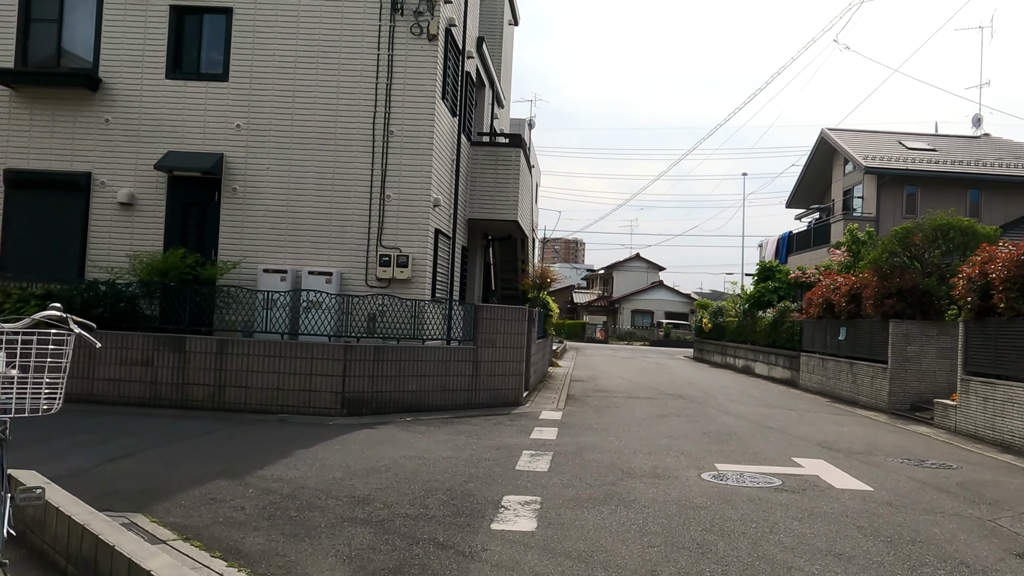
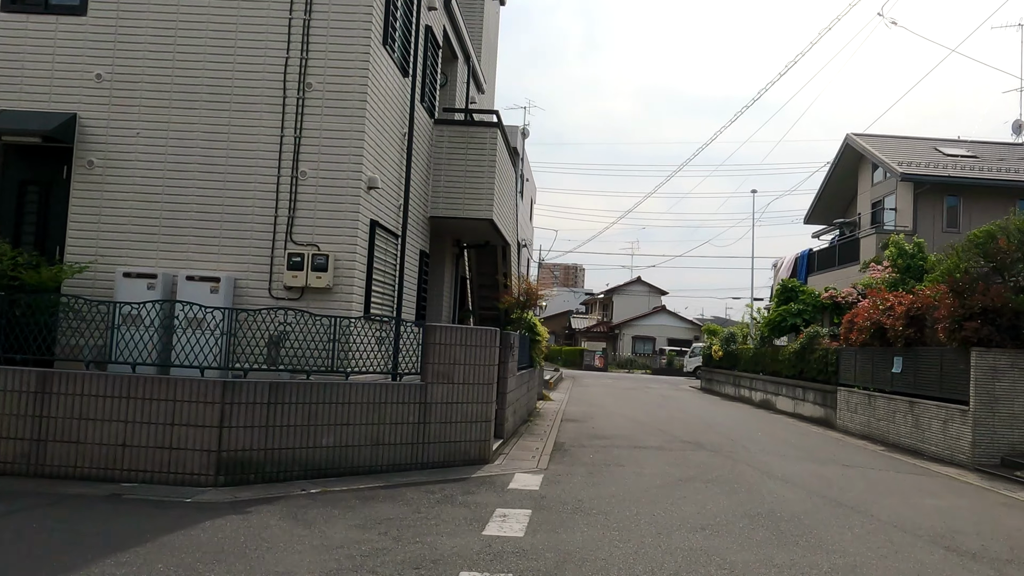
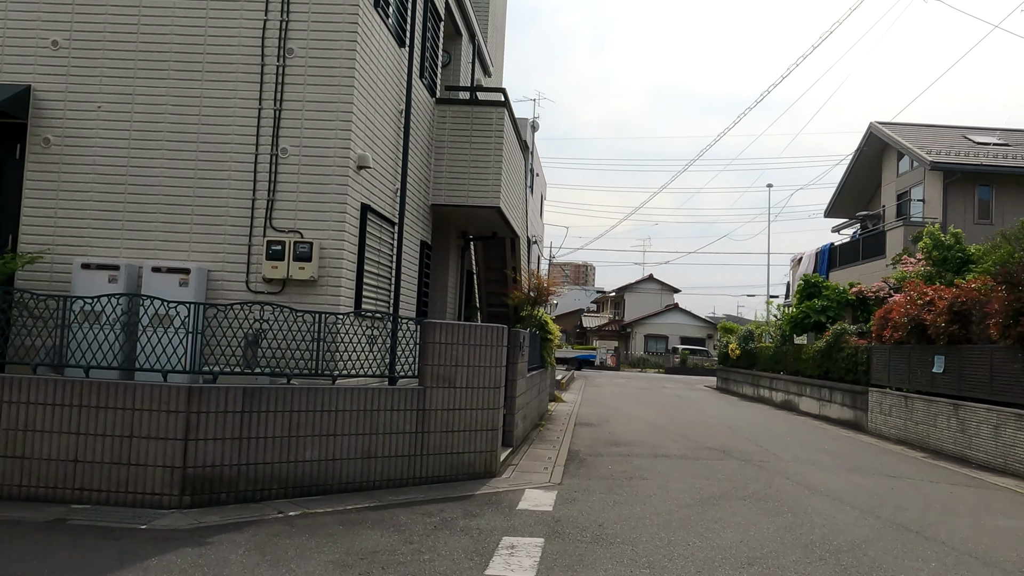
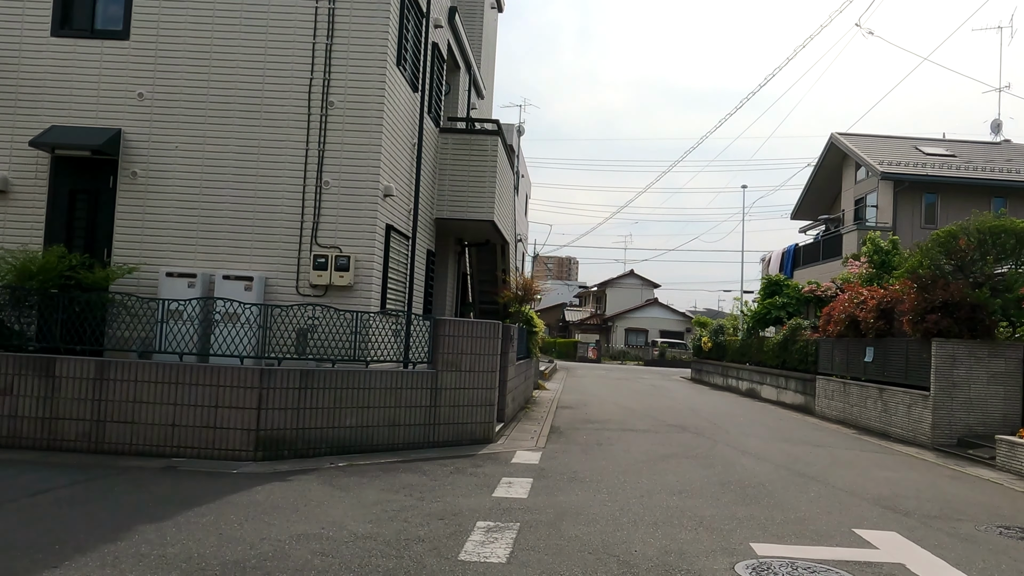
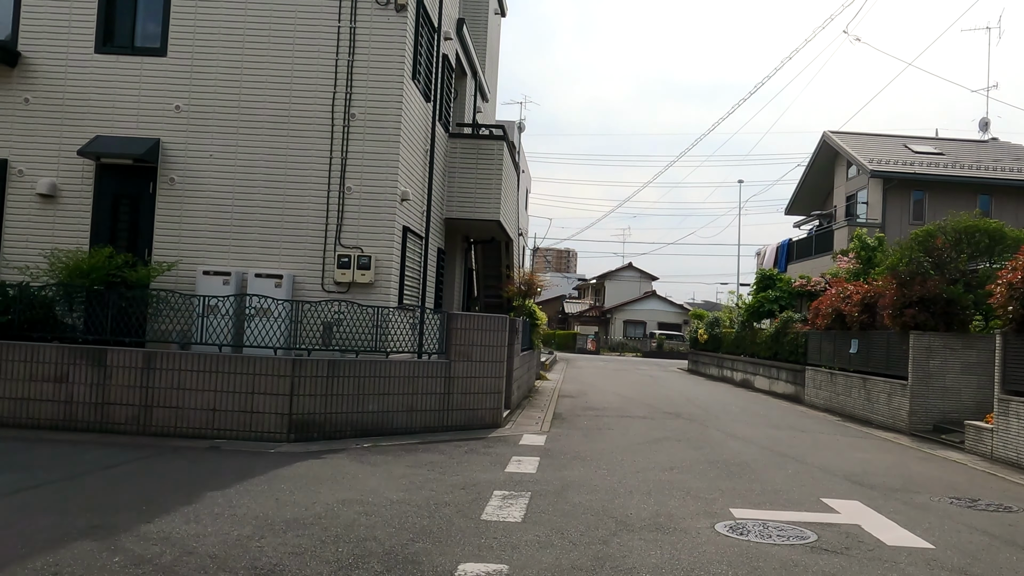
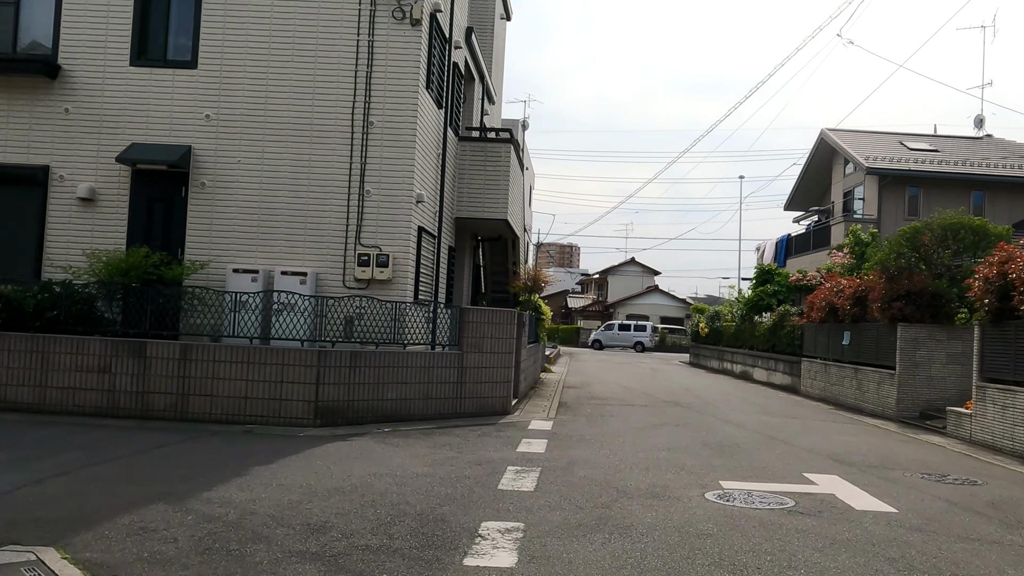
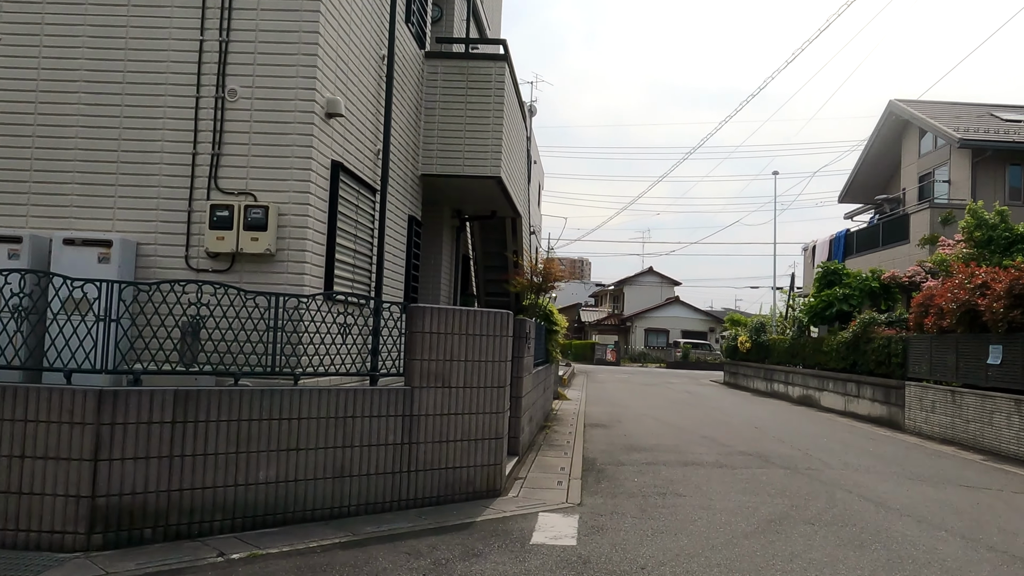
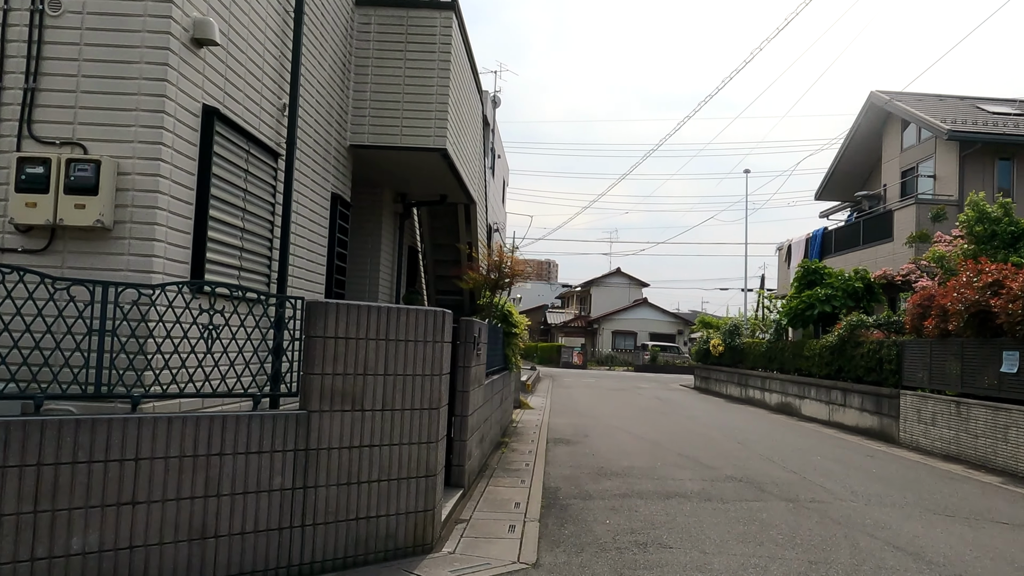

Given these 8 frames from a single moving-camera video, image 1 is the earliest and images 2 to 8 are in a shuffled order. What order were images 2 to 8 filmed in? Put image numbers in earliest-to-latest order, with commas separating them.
6, 5, 4, 2, 3, 7, 8
